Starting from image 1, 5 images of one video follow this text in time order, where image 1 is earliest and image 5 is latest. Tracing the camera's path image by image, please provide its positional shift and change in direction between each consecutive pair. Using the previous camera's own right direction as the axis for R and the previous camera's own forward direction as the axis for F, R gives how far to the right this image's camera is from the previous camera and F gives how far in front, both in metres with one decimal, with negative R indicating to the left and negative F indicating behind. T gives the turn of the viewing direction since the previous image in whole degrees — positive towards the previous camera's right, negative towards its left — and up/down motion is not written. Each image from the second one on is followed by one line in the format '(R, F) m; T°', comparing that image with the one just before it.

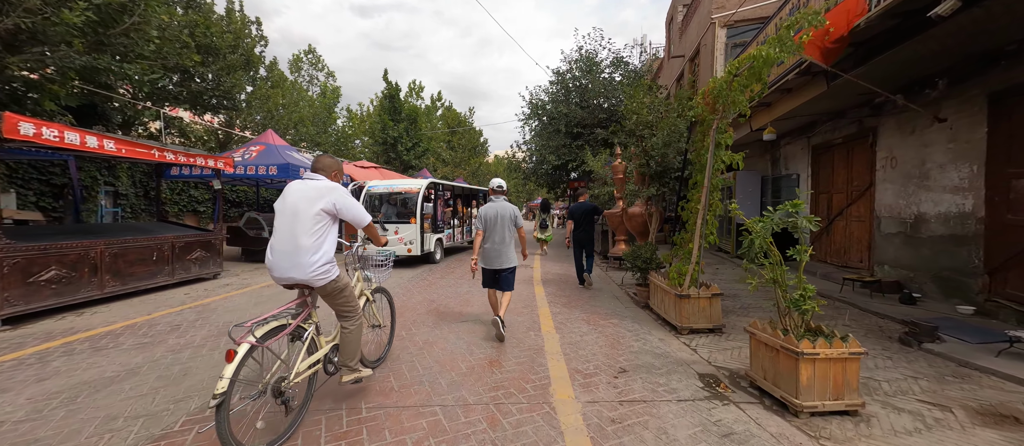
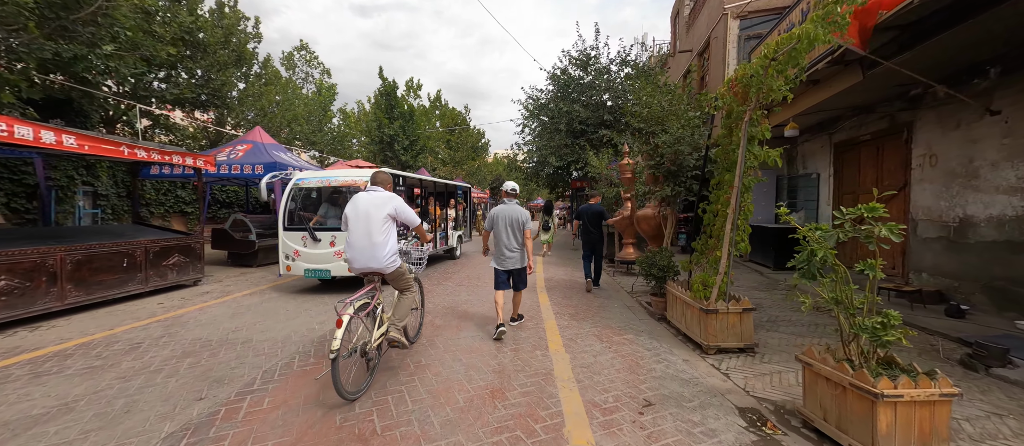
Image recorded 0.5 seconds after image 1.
(0.0, +0.5) m; 0°
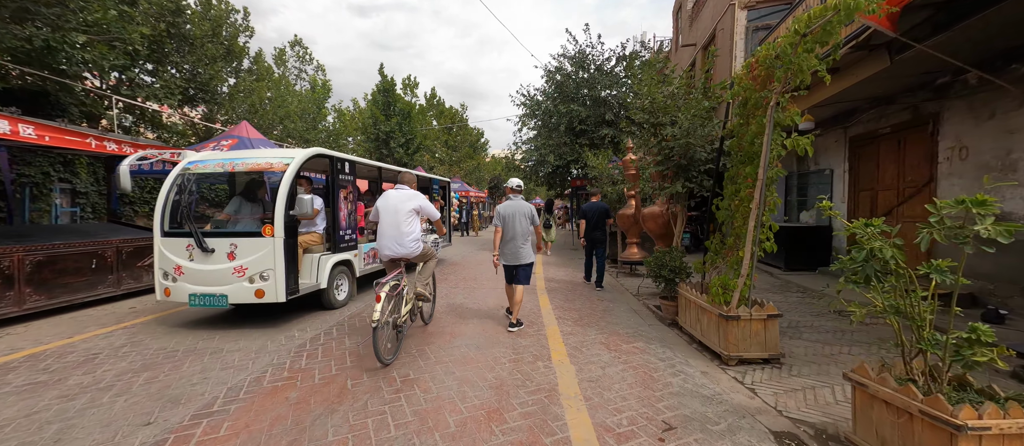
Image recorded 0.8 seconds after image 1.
(0.0, +0.4) m; 0°
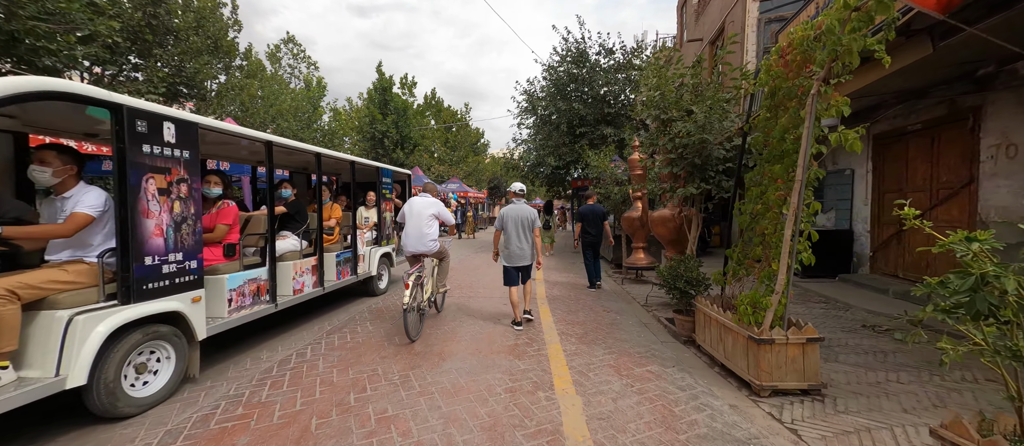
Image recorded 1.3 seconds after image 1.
(0.0, +0.5) m; 0°
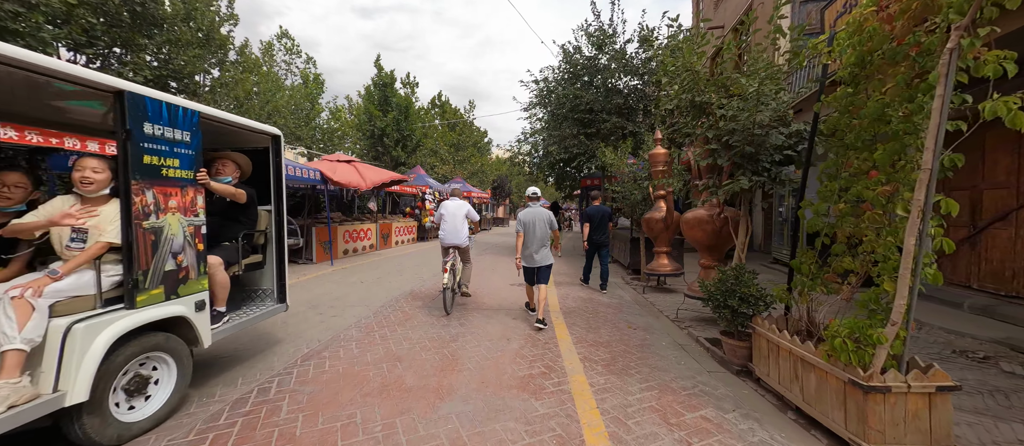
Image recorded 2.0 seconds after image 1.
(-0.1, +0.8) m; -1°
